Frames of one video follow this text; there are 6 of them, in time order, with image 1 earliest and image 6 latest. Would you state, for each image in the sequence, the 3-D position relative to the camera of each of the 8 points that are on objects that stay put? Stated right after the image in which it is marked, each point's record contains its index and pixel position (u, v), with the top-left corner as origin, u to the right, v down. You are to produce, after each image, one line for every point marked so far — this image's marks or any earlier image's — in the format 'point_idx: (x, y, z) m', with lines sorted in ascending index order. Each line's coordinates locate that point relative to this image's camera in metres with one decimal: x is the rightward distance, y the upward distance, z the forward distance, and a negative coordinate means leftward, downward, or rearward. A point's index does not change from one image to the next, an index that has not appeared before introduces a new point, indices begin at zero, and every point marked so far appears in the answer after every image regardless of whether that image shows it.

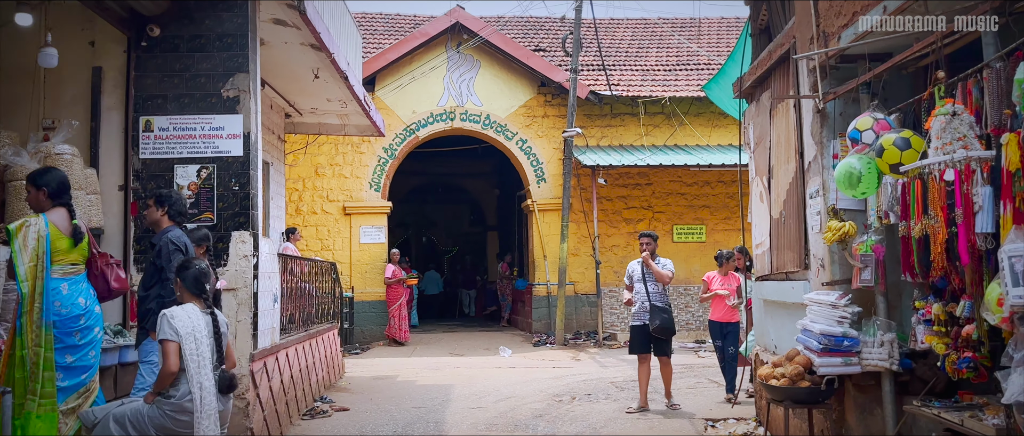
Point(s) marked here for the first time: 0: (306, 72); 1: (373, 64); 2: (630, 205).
0: (-2.4, +1.7, +8.9) m
1: (-2.4, +2.7, +13.5) m
2: (+2.3, +0.2, +14.4) m
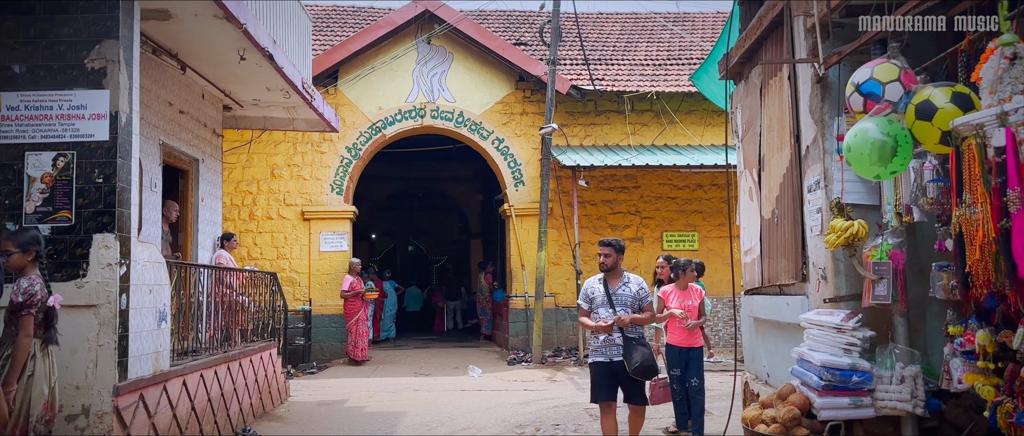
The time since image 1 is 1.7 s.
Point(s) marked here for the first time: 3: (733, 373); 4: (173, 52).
0: (-2.8, +1.7, +7.8) m
1: (-2.9, +2.6, +12.3) m
2: (+1.8, +0.1, +13.2) m
3: (+3.2, -2.2, +11.0) m
4: (-3.4, +1.7, +7.7) m
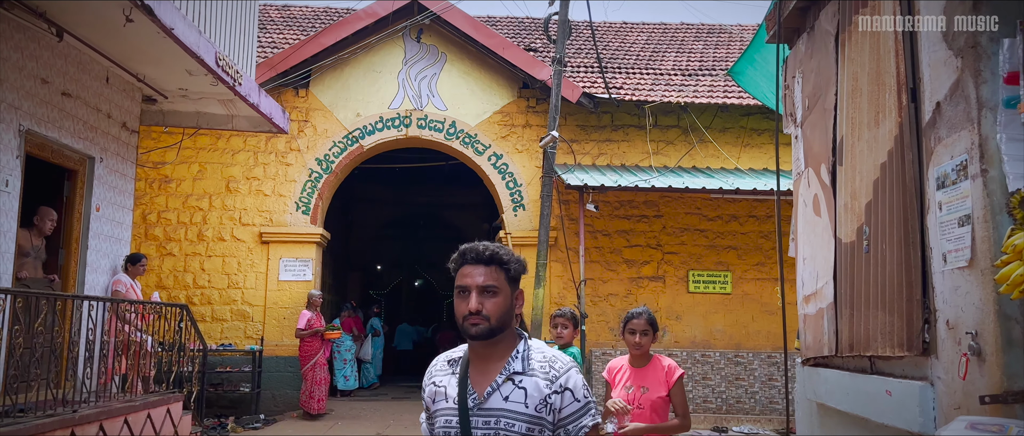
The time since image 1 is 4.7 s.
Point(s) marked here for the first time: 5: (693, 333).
0: (-3.1, +1.6, +5.9) m
1: (-2.9, +2.3, +10.5) m
2: (+1.8, -0.4, +11.0) m
3: (+3.0, -2.6, +8.7) m
4: (-3.6, +1.6, +5.8) m
5: (+2.6, -1.6, +10.9) m
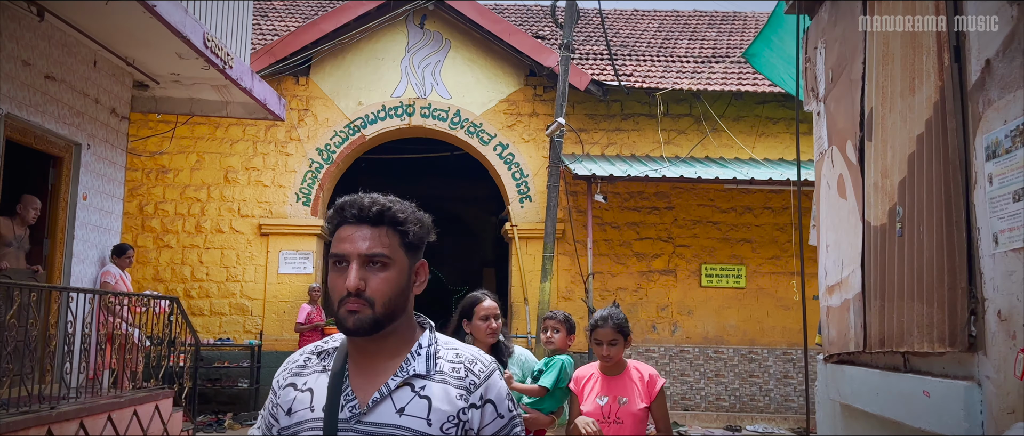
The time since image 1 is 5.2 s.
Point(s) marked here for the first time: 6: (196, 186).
0: (-3.1, +1.7, +5.6) m
1: (-2.8, +2.4, +10.2) m
2: (+1.9, -0.2, +10.7) m
3: (+3.0, -2.5, +8.3) m
4: (-3.6, +1.7, +5.6) m
5: (+2.7, -1.5, +10.6) m
6: (-4.3, +0.4, +10.5) m
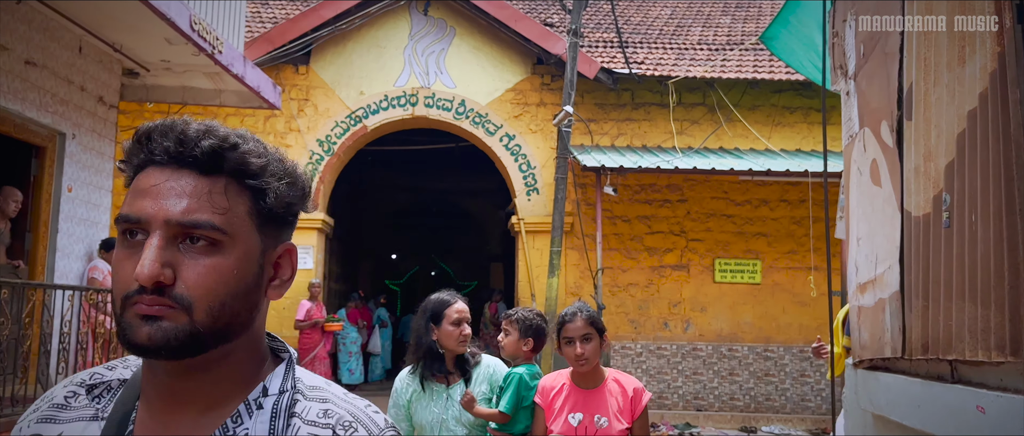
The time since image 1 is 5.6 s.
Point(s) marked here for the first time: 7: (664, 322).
0: (-3.1, +1.7, +5.3) m
1: (-2.7, +2.5, +9.9) m
2: (+1.9, -0.2, +10.3) m
3: (+3.1, -2.5, +7.9) m
4: (-3.6, +1.7, +5.3) m
5: (+2.7, -1.4, +10.2) m
6: (-4.3, +0.5, +10.2) m
7: (+2.0, -1.4, +10.2) m
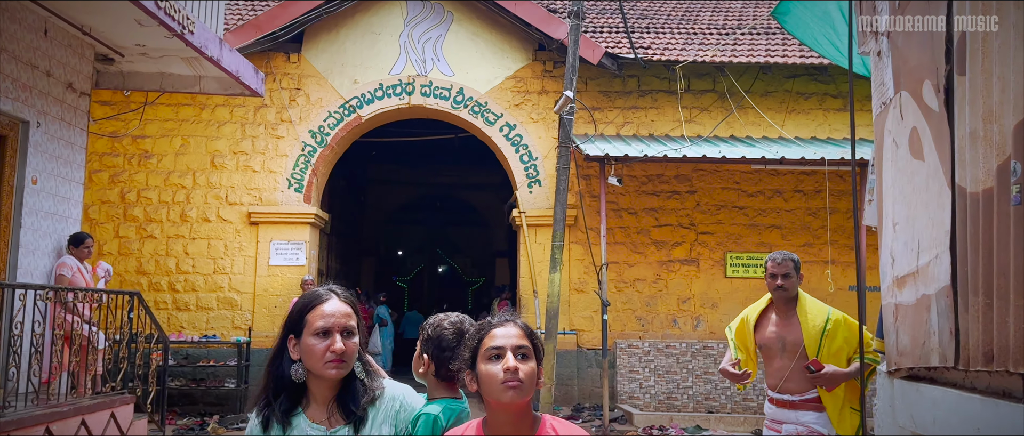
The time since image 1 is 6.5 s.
0: (-3.1, +1.8, +4.9) m
1: (-2.7, +2.6, +9.4) m
2: (+2.0, -0.1, +9.8) m
3: (+3.1, -2.4, +7.4) m
4: (-3.7, +1.8, +4.8) m
5: (+2.8, -1.3, +9.7) m
6: (-4.2, +0.6, +9.8) m
7: (+2.0, -1.3, +9.7) m
